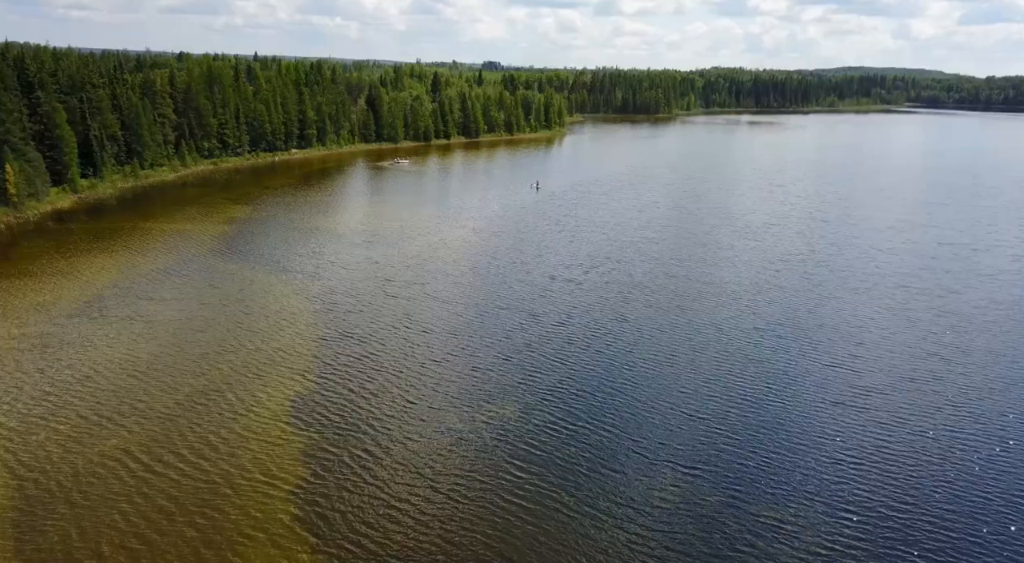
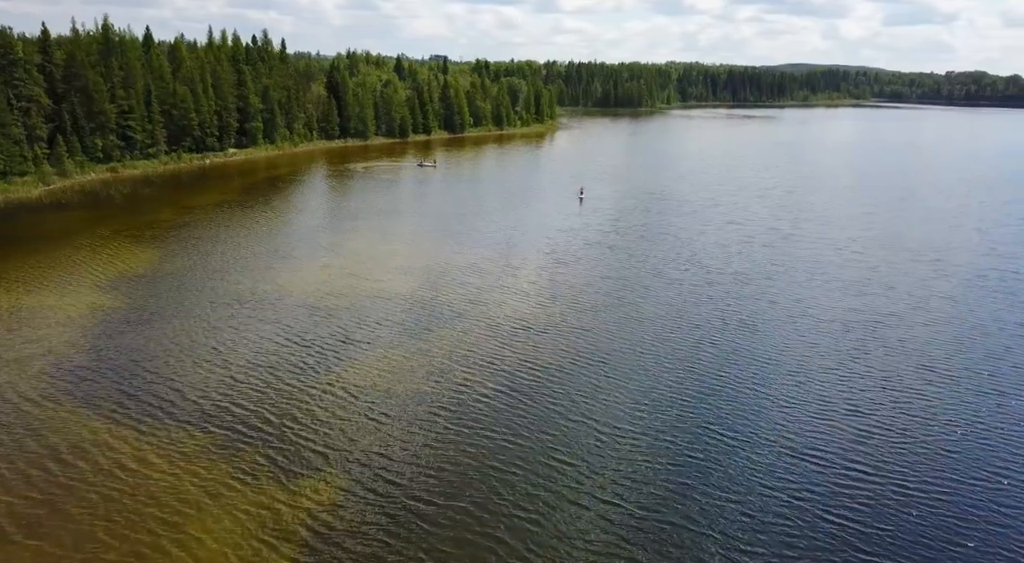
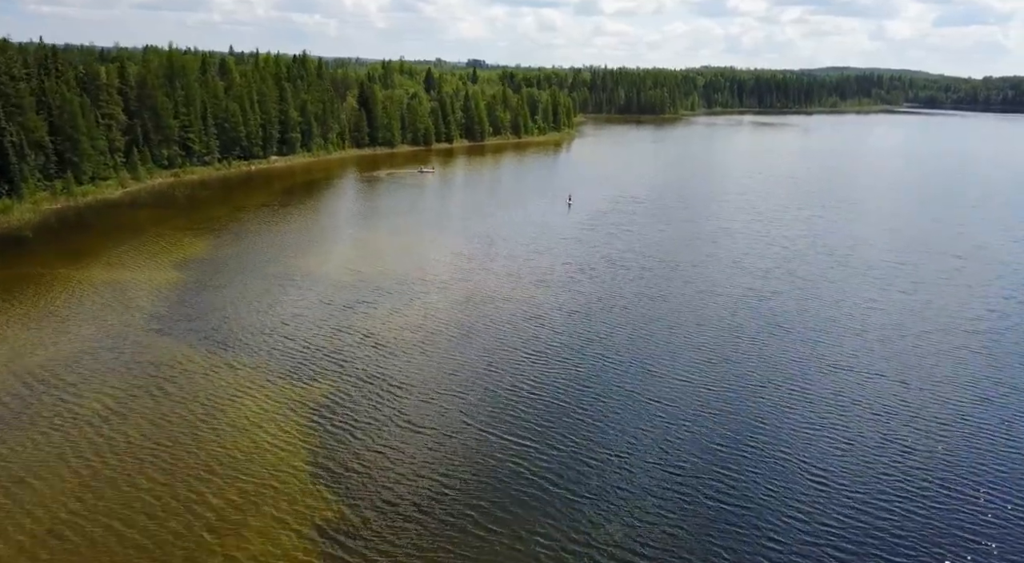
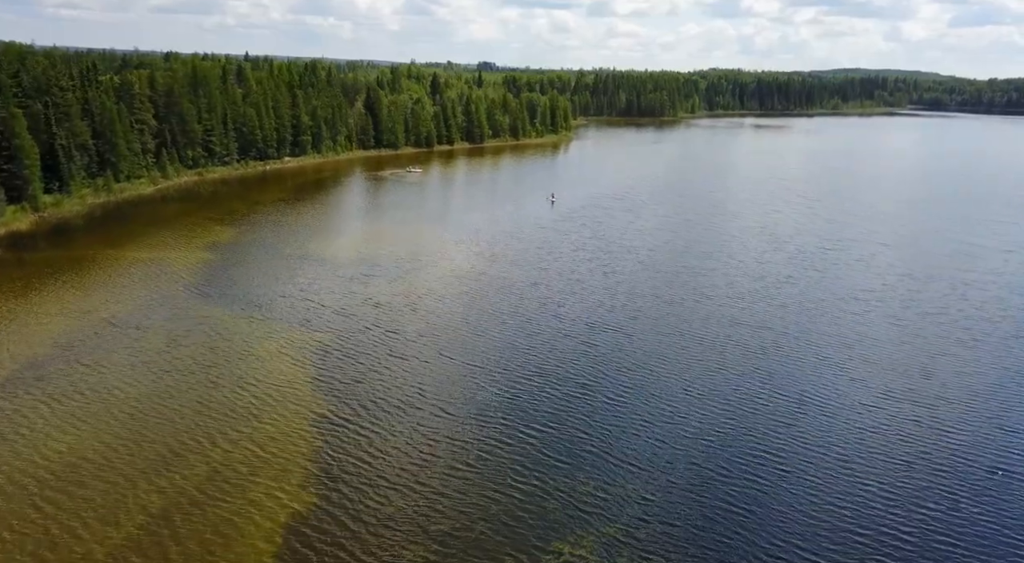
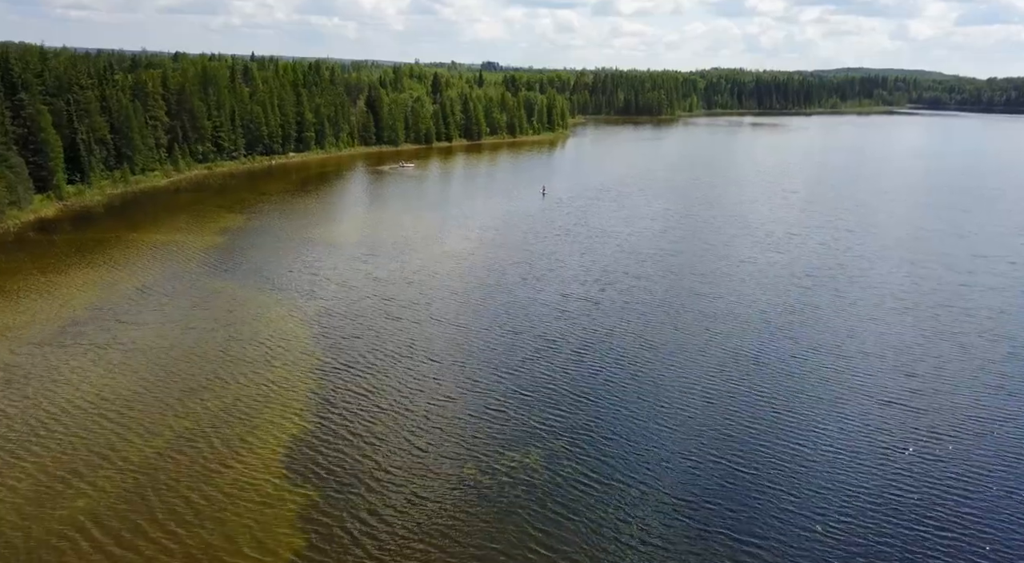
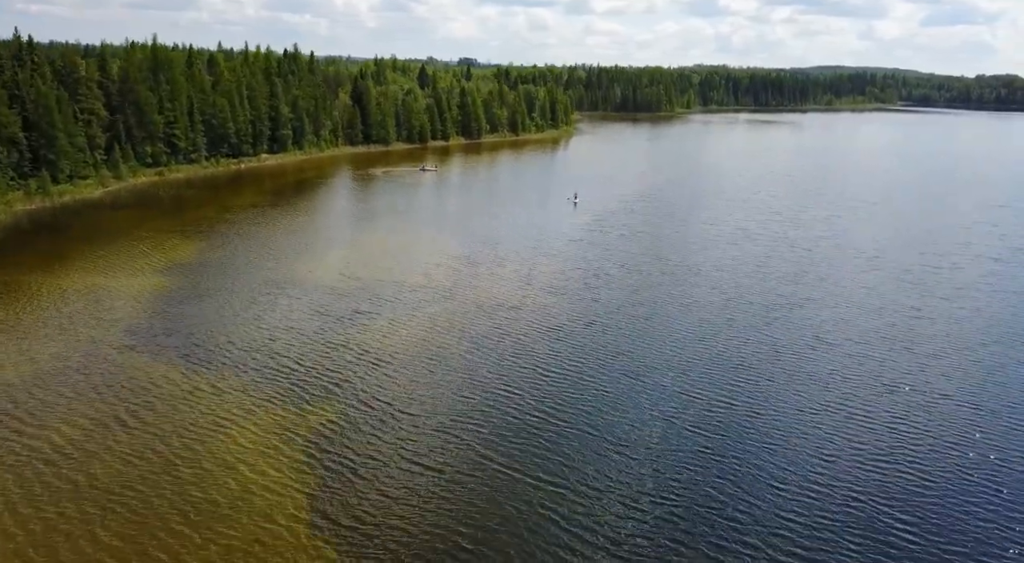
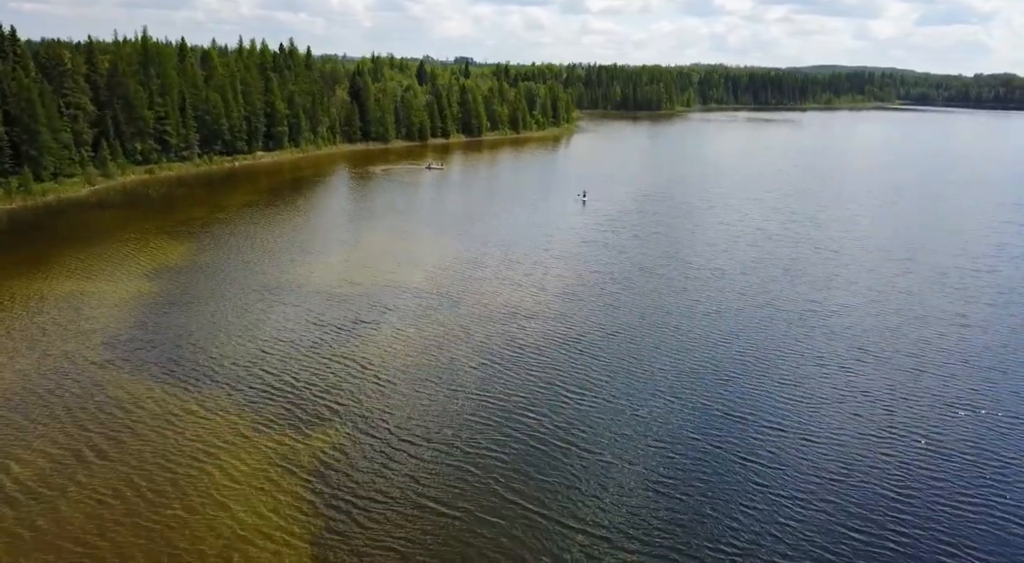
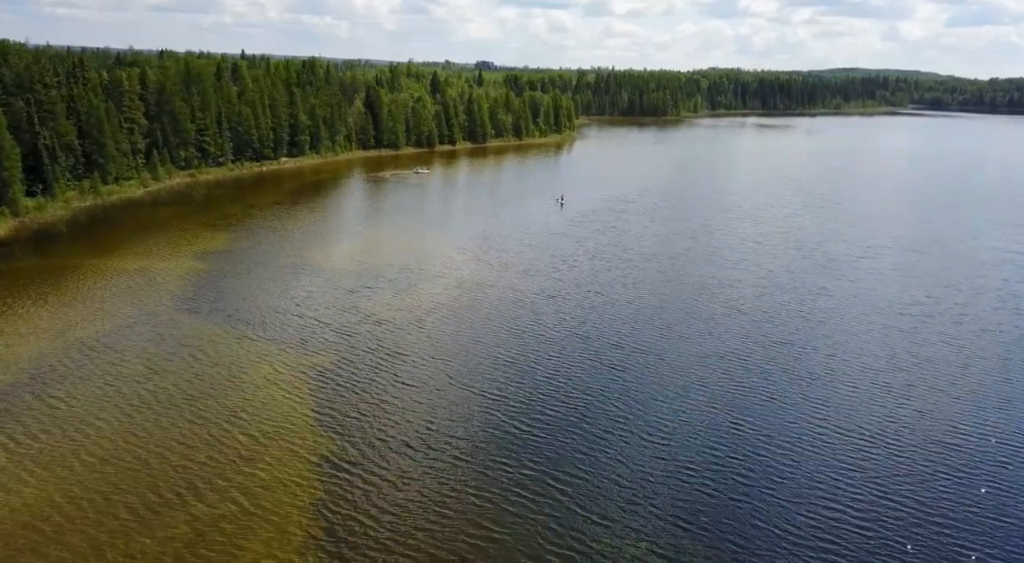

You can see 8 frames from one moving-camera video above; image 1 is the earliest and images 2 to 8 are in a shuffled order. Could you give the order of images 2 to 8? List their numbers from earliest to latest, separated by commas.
5, 4, 8, 3, 6, 7, 2
